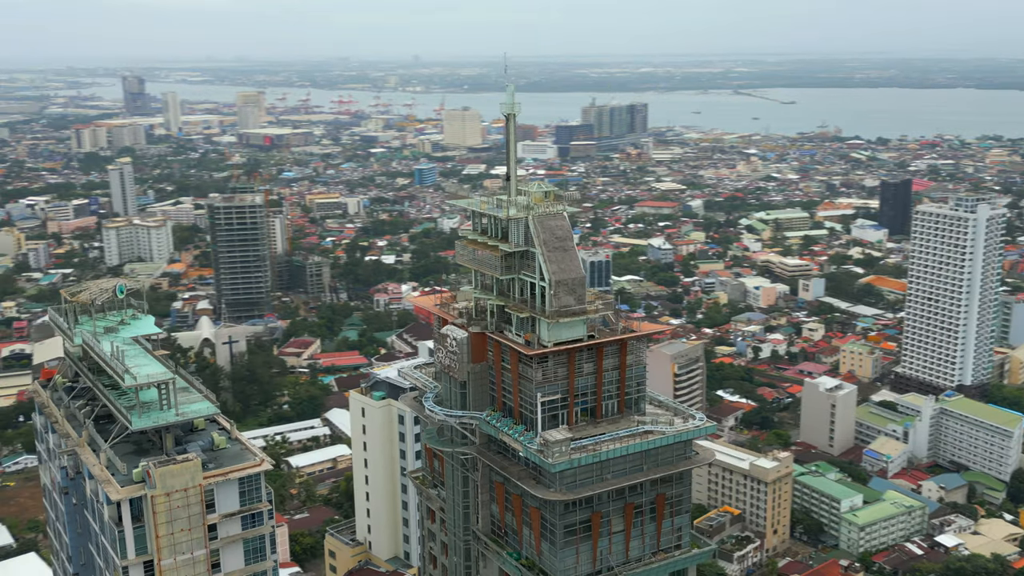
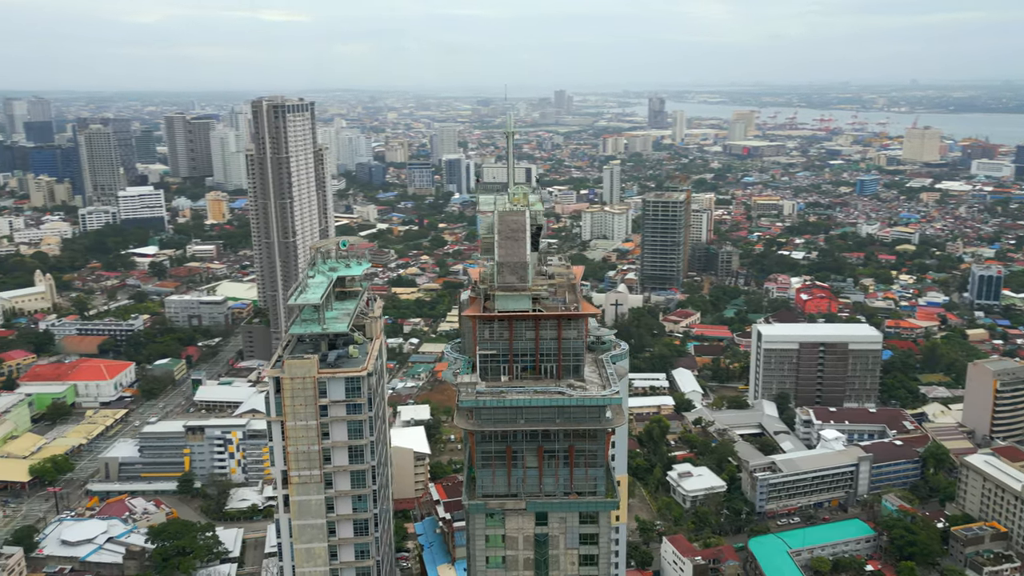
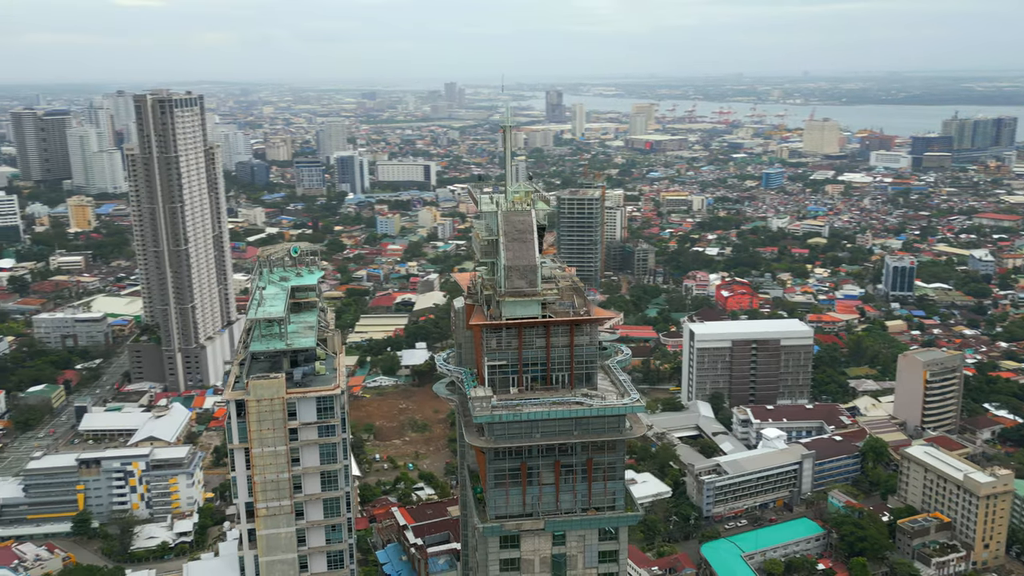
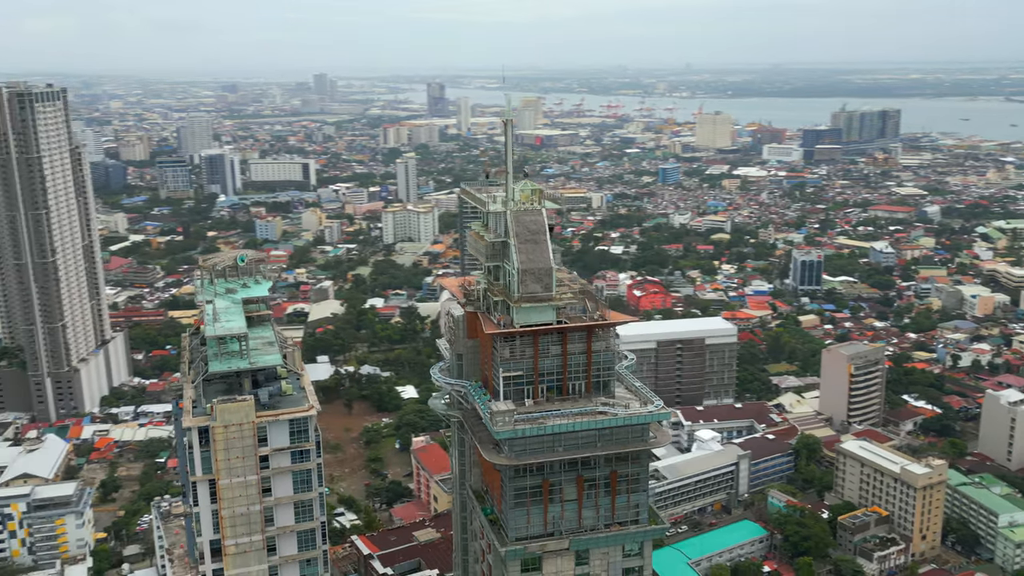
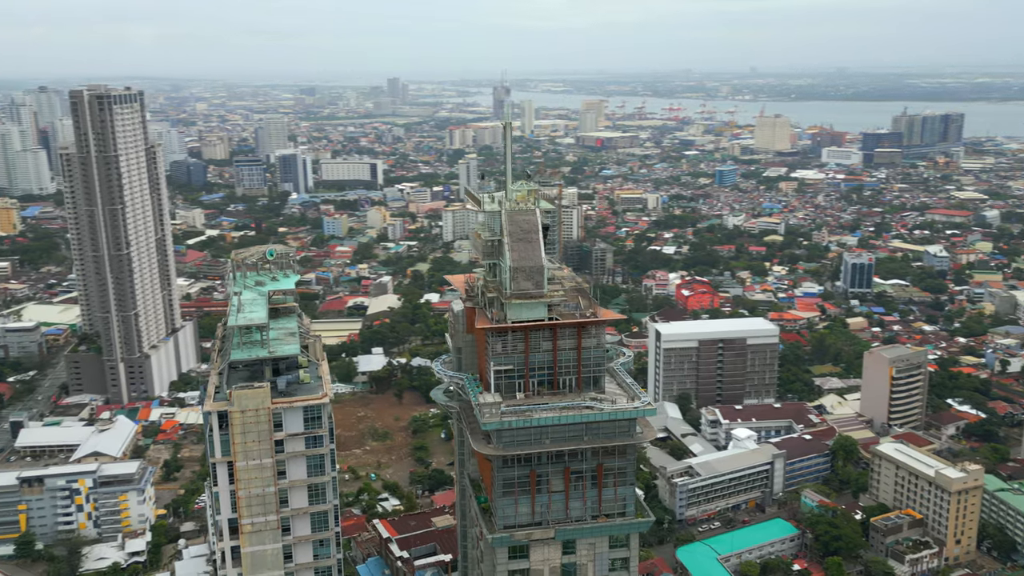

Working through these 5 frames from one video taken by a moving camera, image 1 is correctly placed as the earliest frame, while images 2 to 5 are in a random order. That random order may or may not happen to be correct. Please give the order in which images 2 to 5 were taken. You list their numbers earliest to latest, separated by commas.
4, 5, 3, 2
